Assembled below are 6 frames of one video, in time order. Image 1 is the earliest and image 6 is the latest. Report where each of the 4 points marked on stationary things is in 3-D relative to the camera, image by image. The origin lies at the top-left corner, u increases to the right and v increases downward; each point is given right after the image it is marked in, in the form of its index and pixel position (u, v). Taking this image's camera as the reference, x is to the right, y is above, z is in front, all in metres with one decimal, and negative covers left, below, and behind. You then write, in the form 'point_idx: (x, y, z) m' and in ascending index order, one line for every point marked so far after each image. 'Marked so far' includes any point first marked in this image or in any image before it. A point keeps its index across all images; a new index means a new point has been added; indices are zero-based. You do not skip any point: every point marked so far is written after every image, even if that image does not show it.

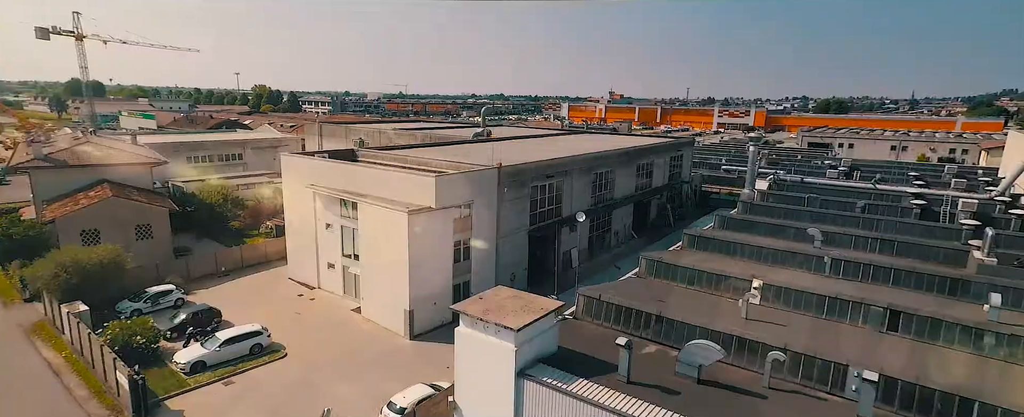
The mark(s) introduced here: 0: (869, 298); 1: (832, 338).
0: (+10.6, -2.7, +15.6) m
1: (+8.2, -3.3, +13.4) m
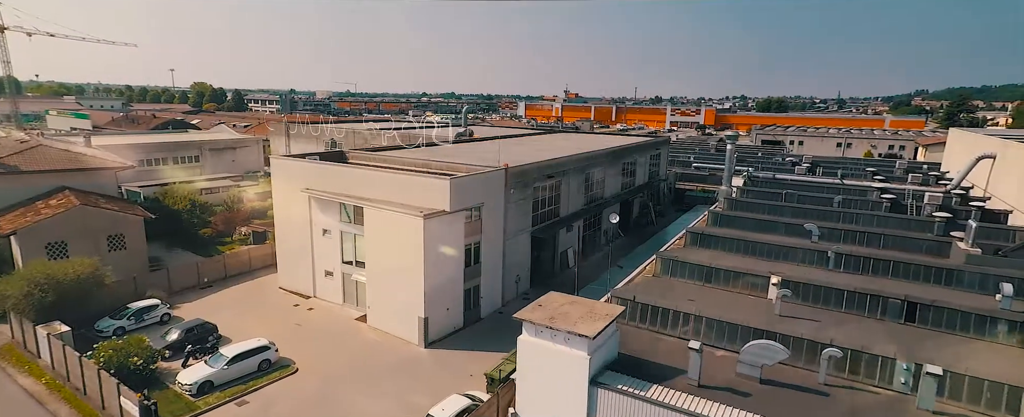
0: (+11.5, -2.6, +16.3) m
1: (+9.3, -3.2, +13.9) m
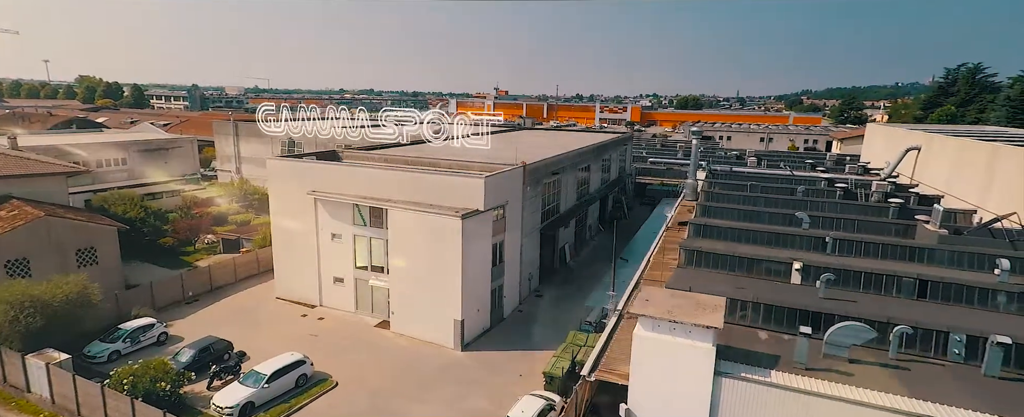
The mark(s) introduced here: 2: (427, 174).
0: (+12.9, -2.2, +18.0) m
1: (+11.1, -2.9, +15.3) m
2: (-3.3, +1.3, +18.9) m
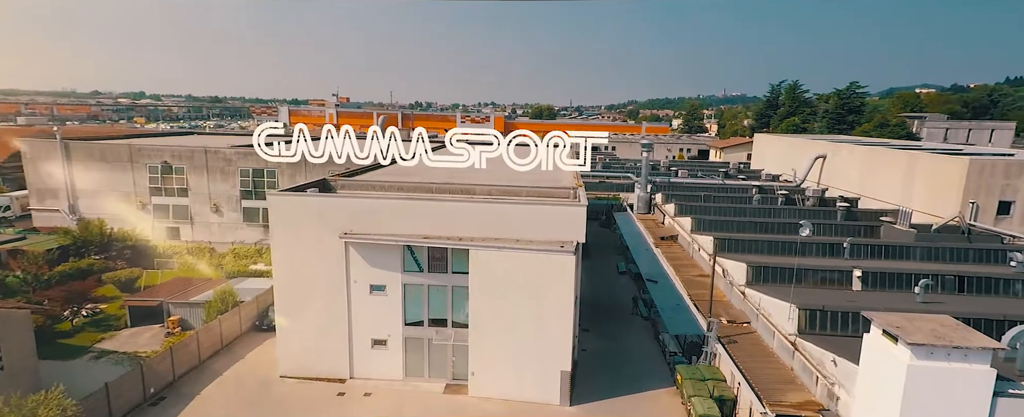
0: (+15.5, -2.4, +19.6) m
1: (+14.6, -3.1, +16.5) m
2: (-0.4, +0.2, +15.9) m
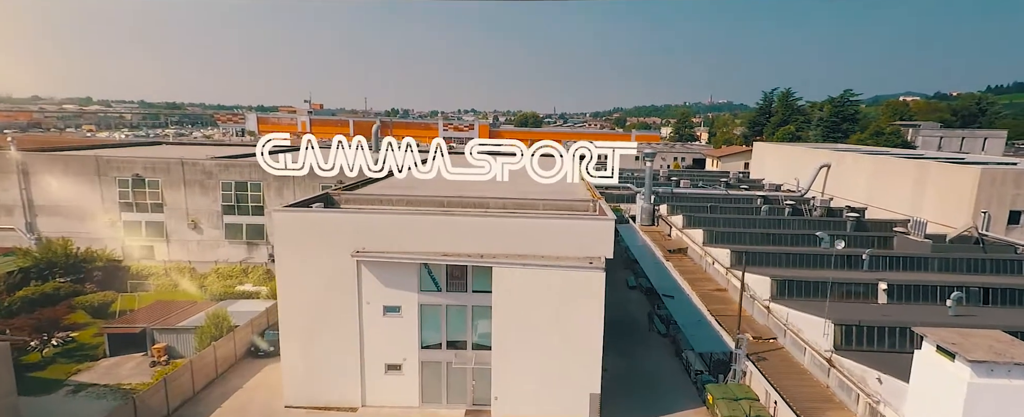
0: (+16.1, -2.7, +19.1) m
1: (+15.3, -3.4, +15.9) m
2: (+0.2, -0.2, +15.0) m
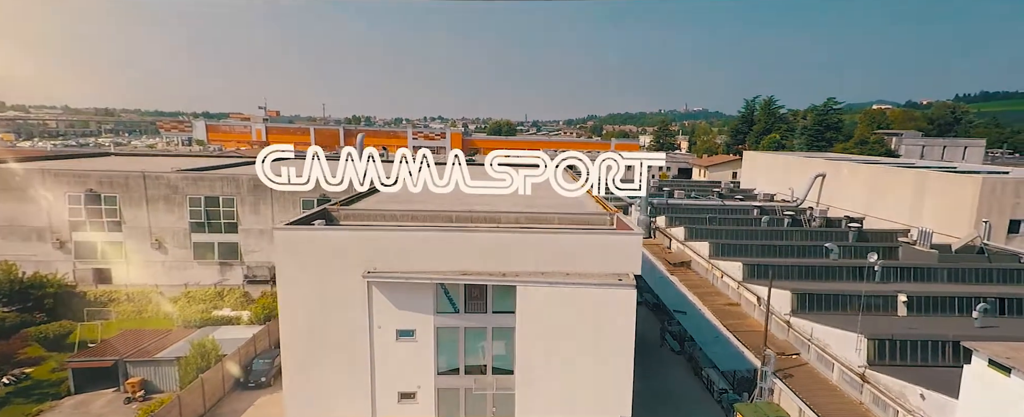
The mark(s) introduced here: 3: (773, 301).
0: (+16.5, -3.1, +18.8) m
1: (+15.9, -3.7, +15.6) m
2: (+0.8, -0.6, +14.2) m
3: (+9.8, -3.5, +20.0) m
